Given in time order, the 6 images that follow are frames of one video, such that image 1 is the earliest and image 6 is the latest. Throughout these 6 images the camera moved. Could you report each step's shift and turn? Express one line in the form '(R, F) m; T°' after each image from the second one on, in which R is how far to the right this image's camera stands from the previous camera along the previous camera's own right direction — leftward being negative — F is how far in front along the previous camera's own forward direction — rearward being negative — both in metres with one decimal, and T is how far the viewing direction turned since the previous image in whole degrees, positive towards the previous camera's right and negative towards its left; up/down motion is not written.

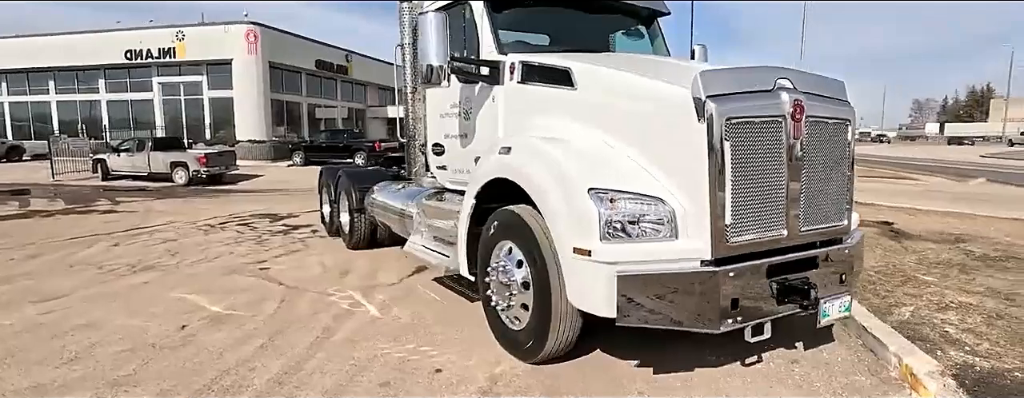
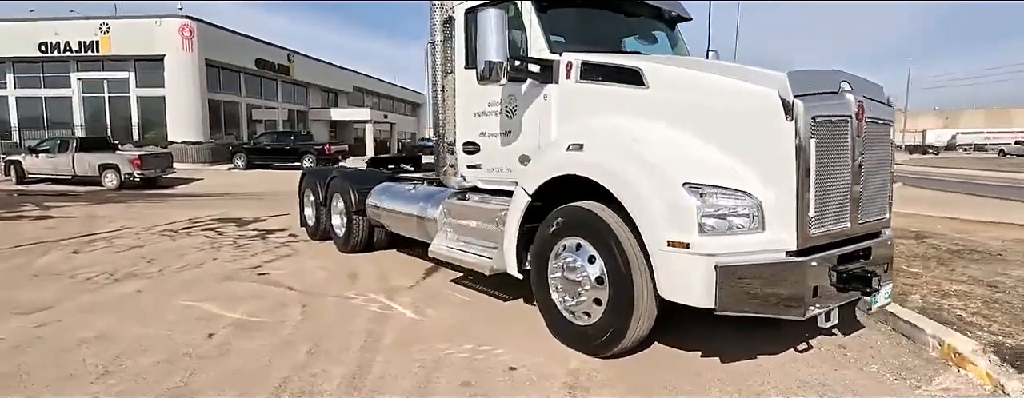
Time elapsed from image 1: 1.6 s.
(-0.8, 0.0) m; +7°
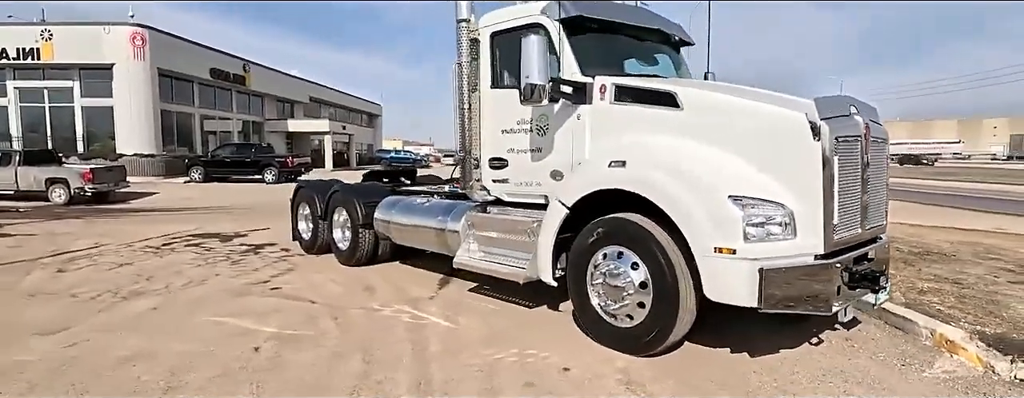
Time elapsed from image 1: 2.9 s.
(-0.7, -0.3) m; +5°
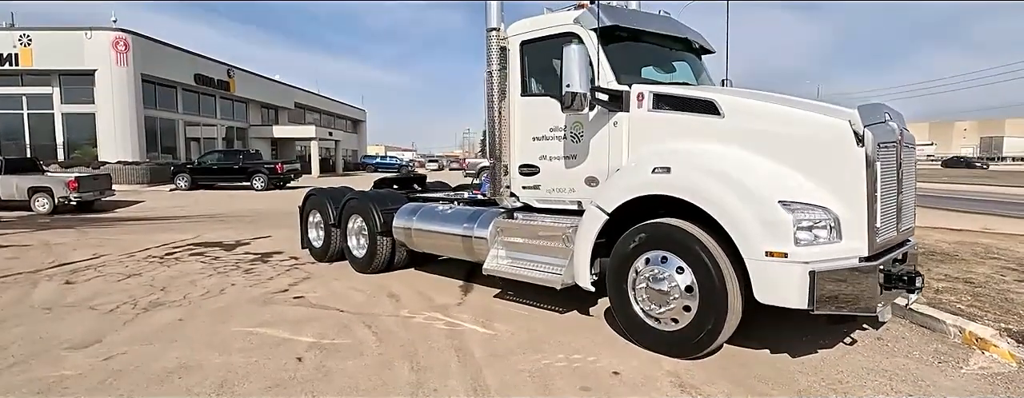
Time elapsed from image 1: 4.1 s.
(-0.5, 0.0) m; +2°
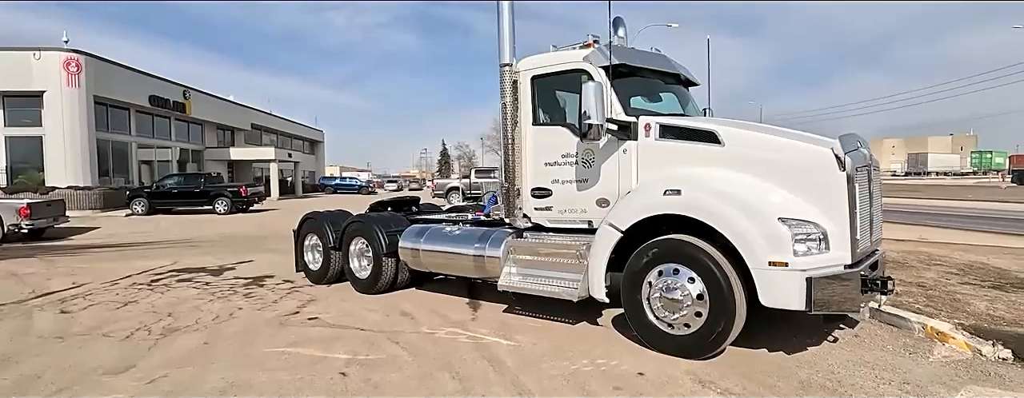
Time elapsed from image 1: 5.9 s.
(-0.6, -0.4) m; +5°
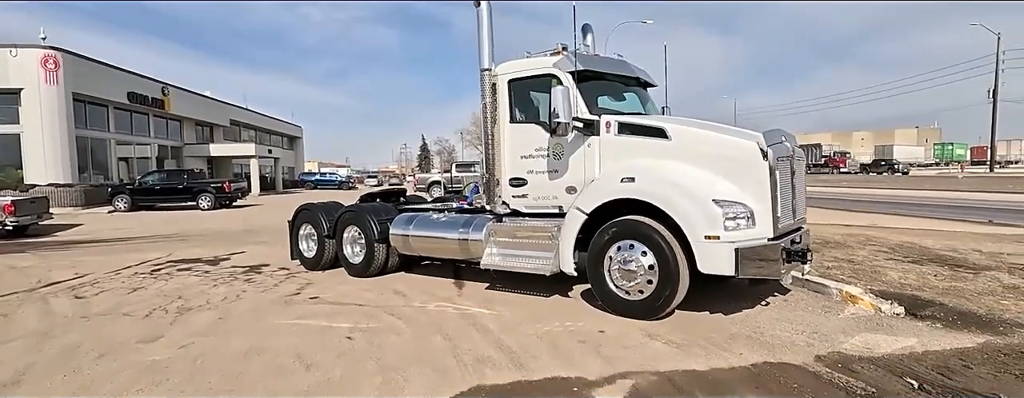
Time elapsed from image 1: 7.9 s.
(0.0, -0.8) m; +2°
